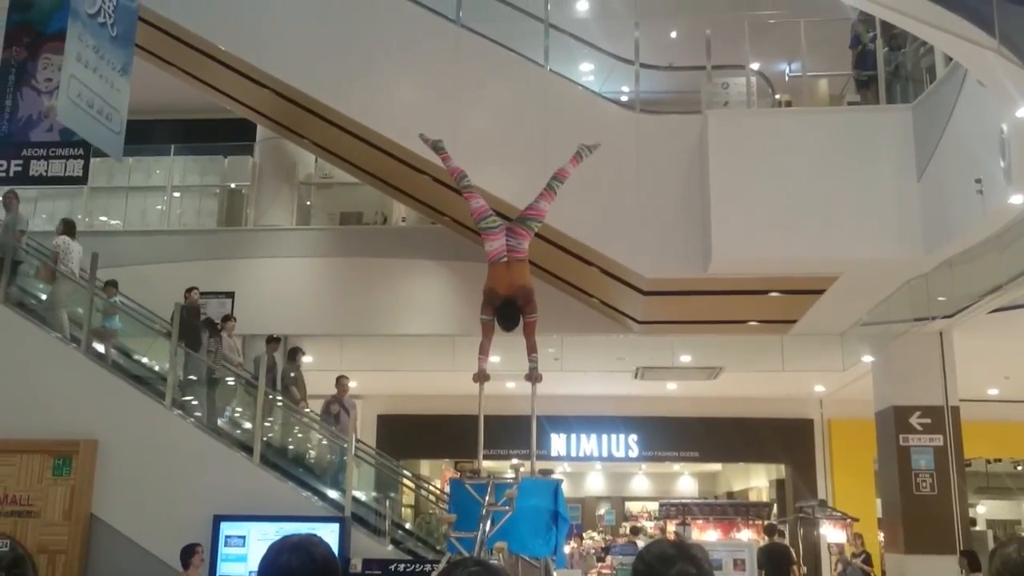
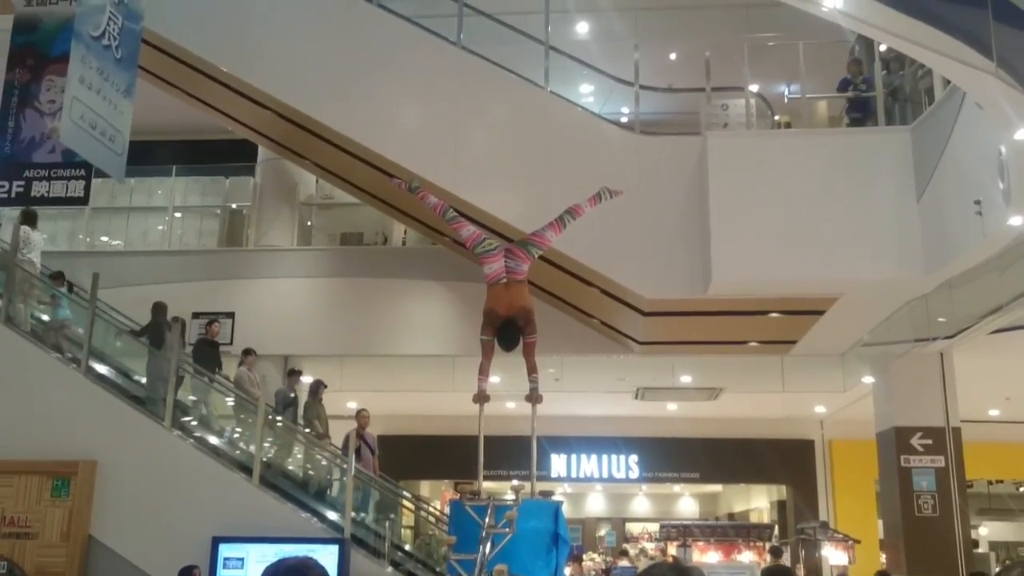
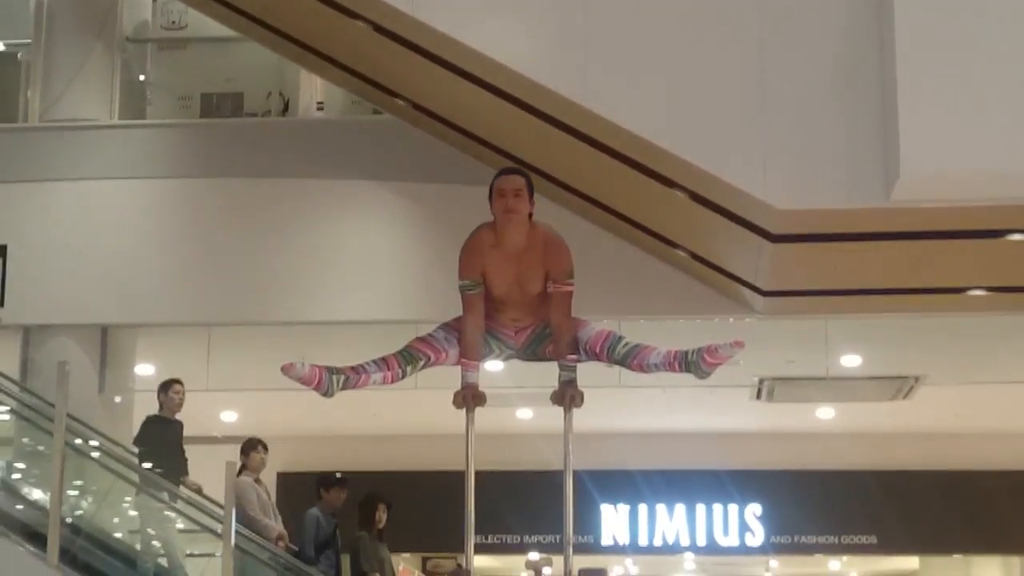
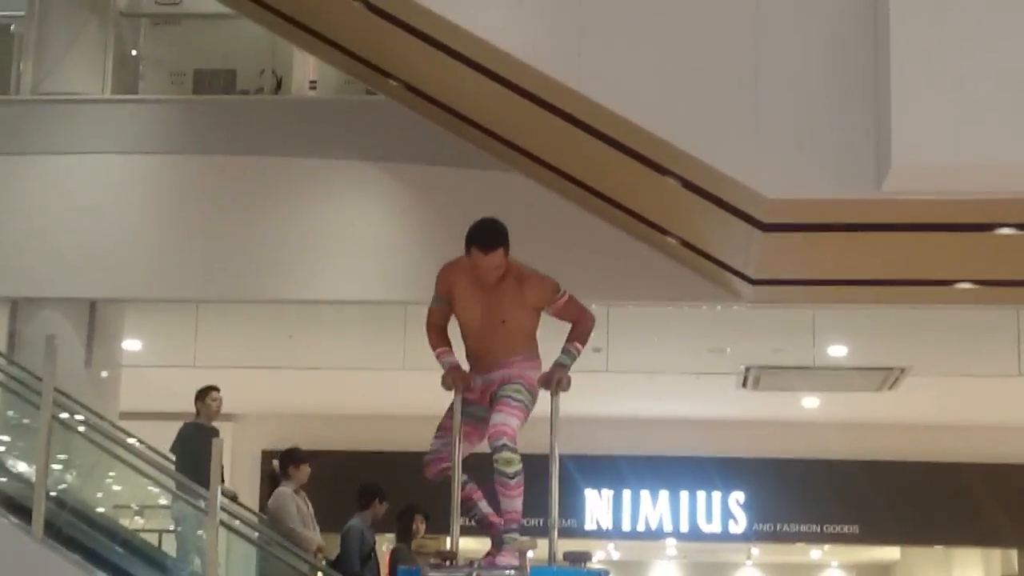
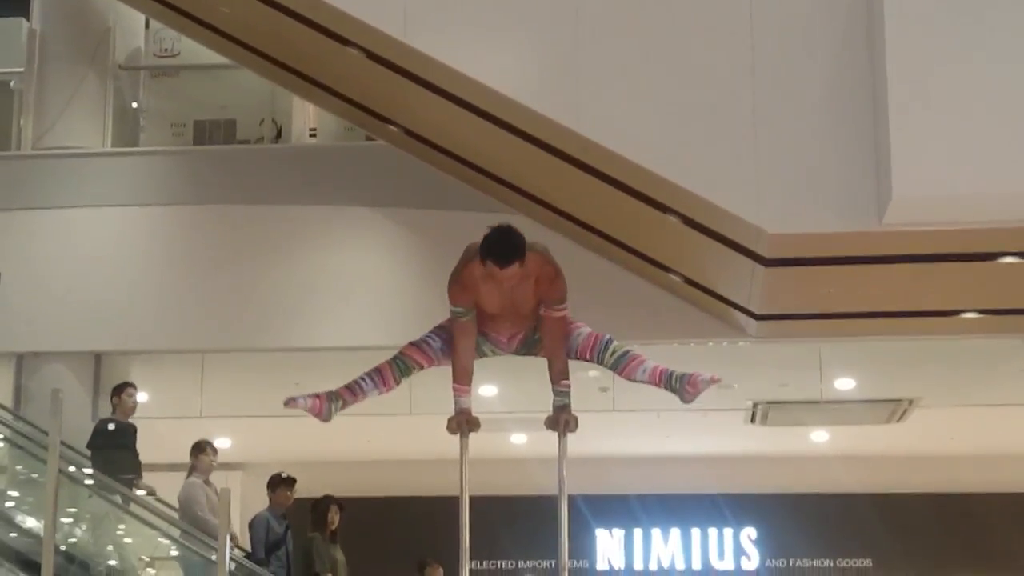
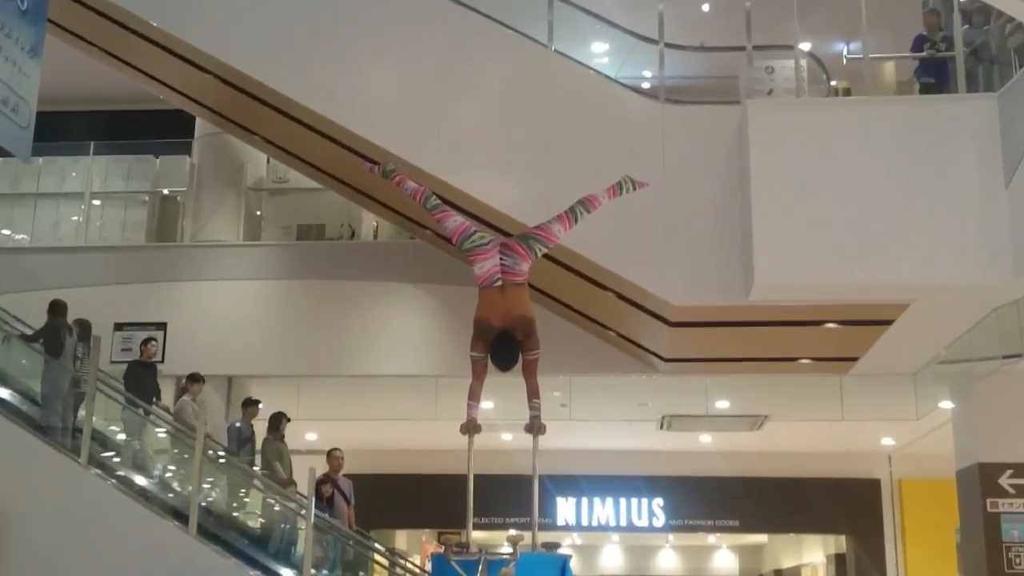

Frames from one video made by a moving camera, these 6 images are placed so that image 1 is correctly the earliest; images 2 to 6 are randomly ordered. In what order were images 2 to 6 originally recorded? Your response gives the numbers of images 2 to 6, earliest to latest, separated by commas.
2, 6, 5, 3, 4
